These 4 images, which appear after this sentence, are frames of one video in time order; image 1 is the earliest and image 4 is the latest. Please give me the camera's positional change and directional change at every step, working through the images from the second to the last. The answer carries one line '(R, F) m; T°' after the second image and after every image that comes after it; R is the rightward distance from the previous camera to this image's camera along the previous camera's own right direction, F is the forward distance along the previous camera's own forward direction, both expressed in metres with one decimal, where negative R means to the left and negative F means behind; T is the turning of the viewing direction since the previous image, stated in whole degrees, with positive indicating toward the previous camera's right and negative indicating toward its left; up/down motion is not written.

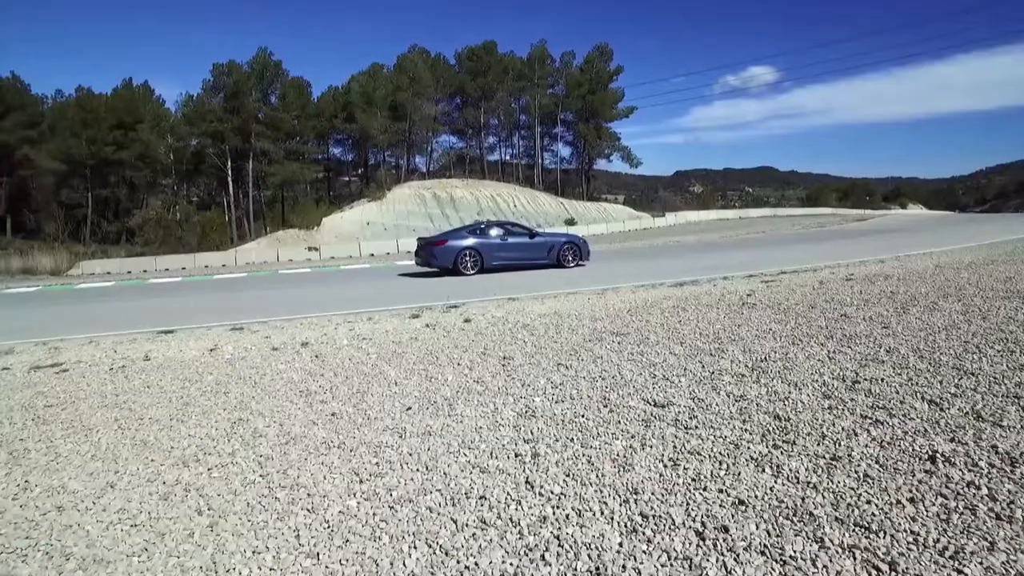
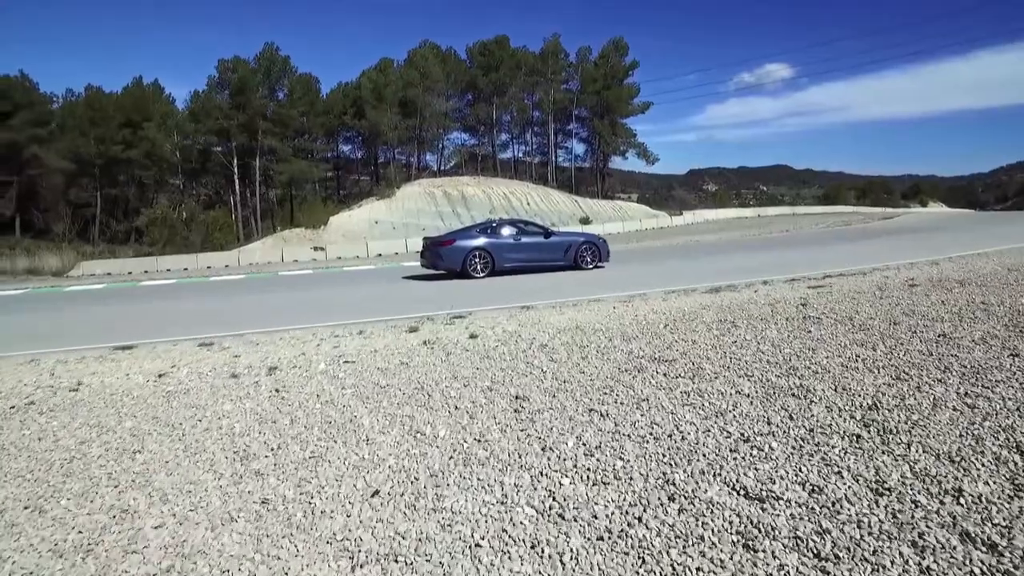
(0.0, +1.5) m; -1°
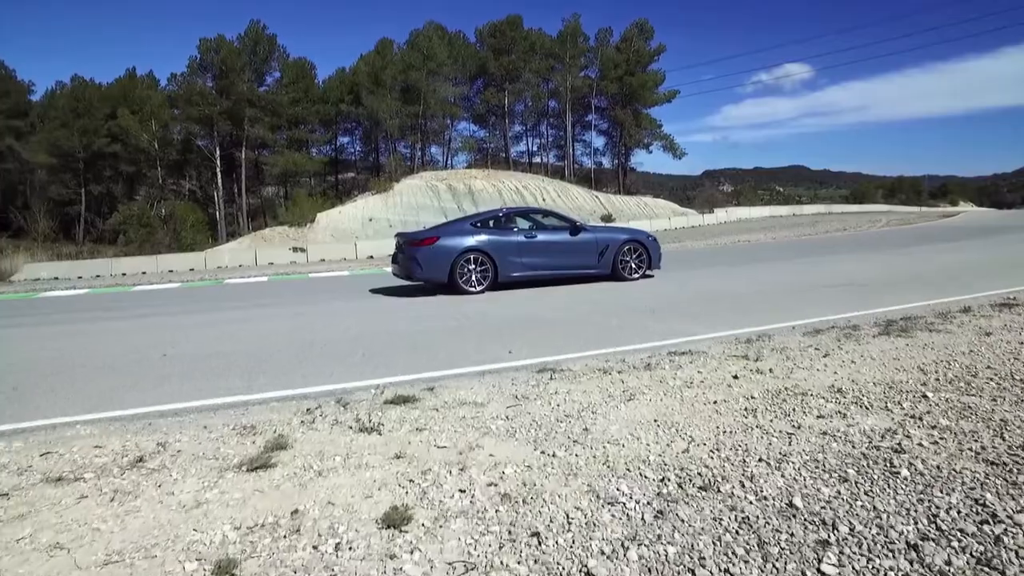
(0.0, +5.7) m; -1°
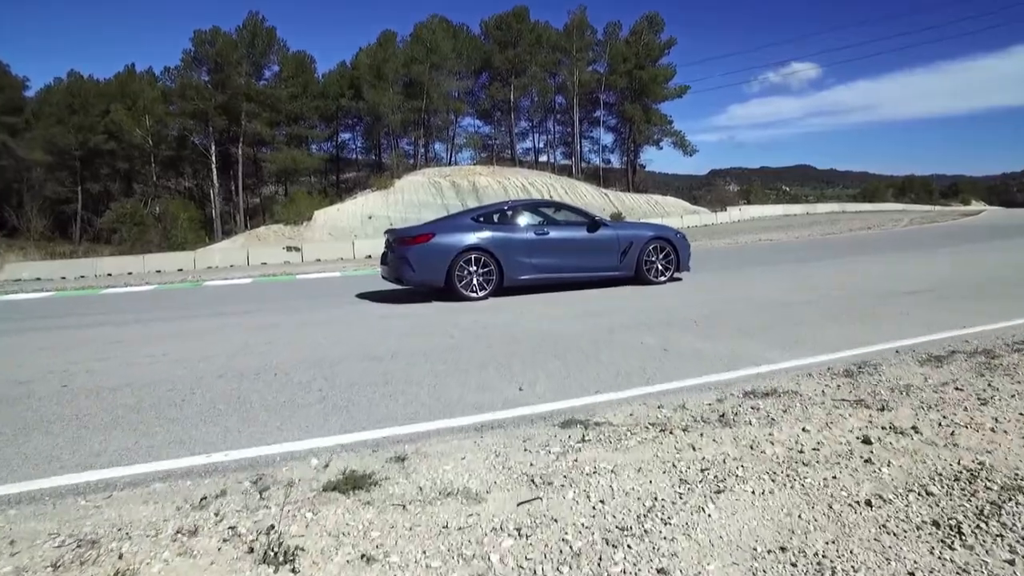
(0.0, +1.8) m; 0°
